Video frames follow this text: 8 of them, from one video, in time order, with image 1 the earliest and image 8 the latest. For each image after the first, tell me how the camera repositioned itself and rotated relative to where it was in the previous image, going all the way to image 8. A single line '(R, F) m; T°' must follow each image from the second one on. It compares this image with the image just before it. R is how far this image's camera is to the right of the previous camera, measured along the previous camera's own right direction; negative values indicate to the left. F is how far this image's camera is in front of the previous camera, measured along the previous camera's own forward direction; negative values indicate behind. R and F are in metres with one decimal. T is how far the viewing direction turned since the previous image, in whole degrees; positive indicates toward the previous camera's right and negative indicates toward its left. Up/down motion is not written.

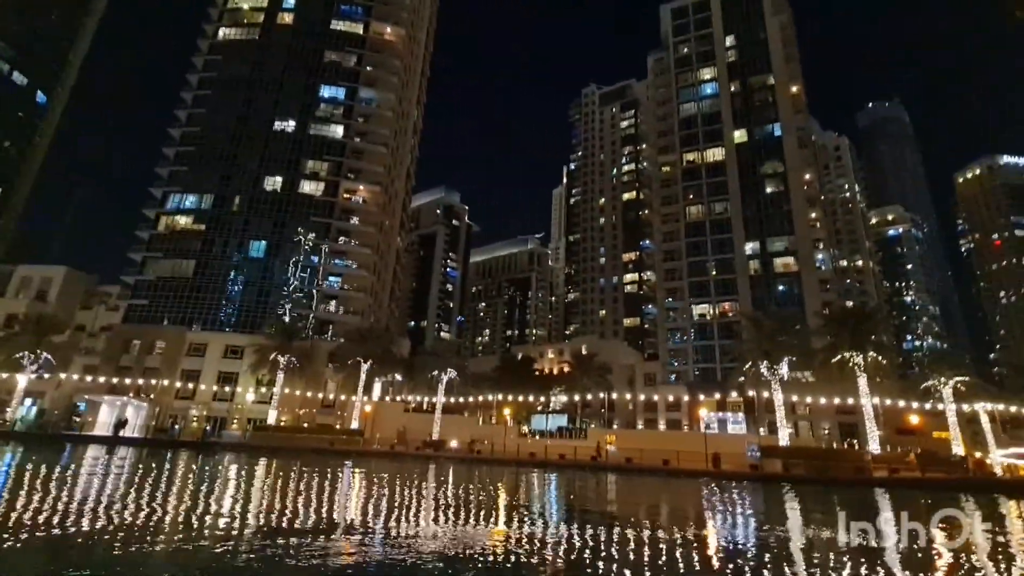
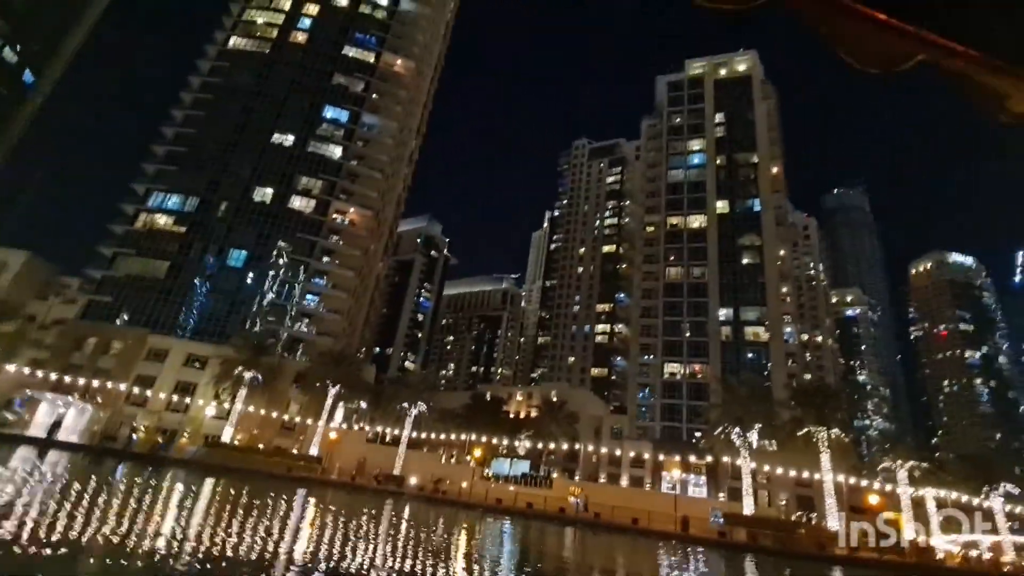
(-1.0, -0.2) m; +4°
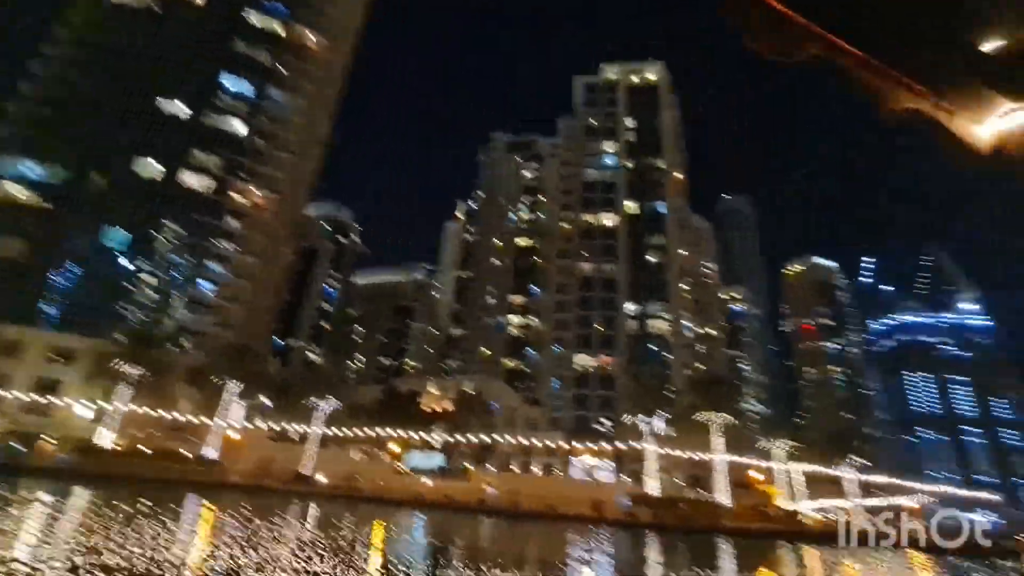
(-0.7, 0.0) m; +10°
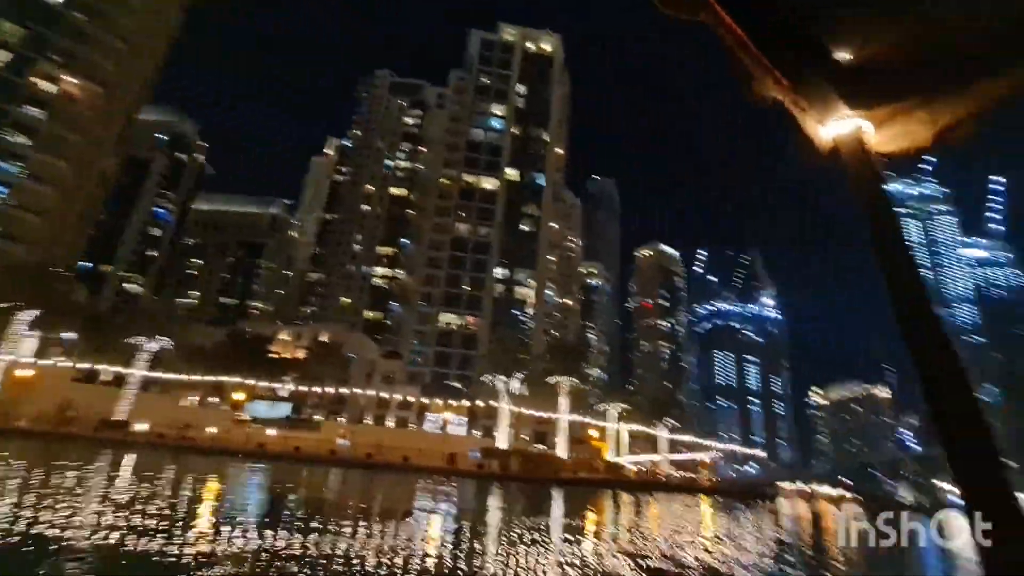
(-0.6, +0.1) m; +16°
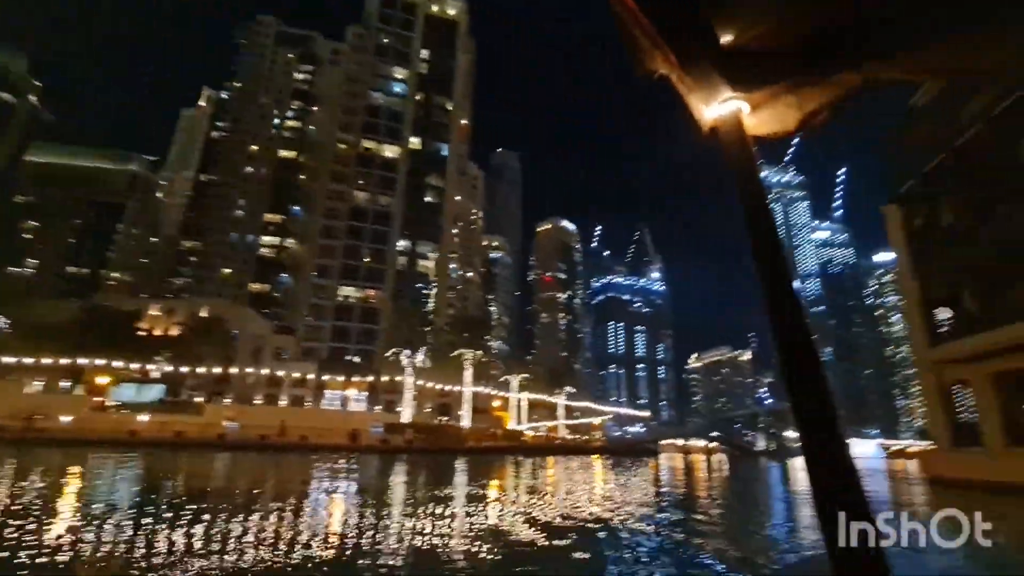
(-0.2, +0.1) m; +11°
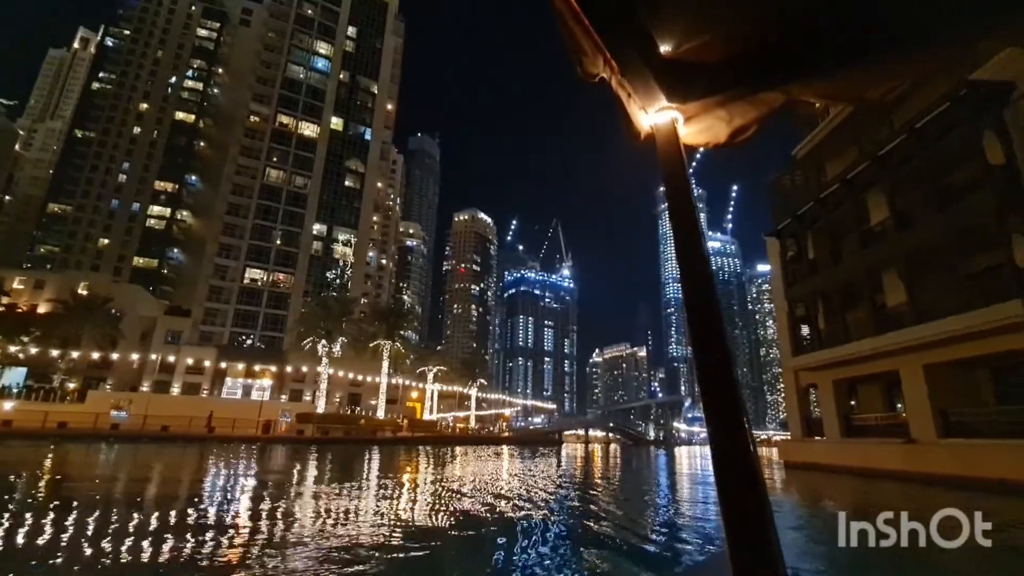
(-0.5, -0.5) m; +10°
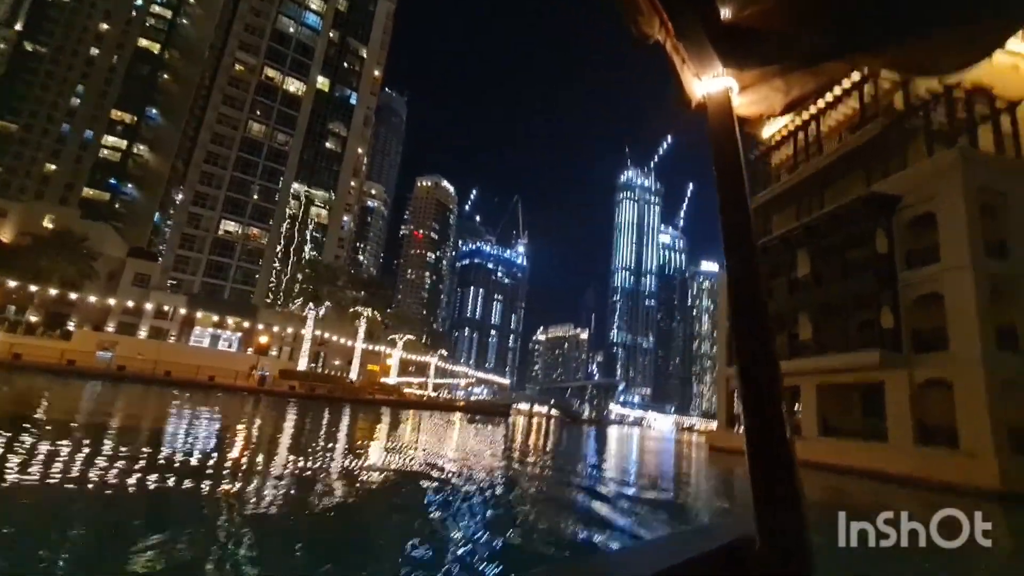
(-1.3, -2.1) m; +6°
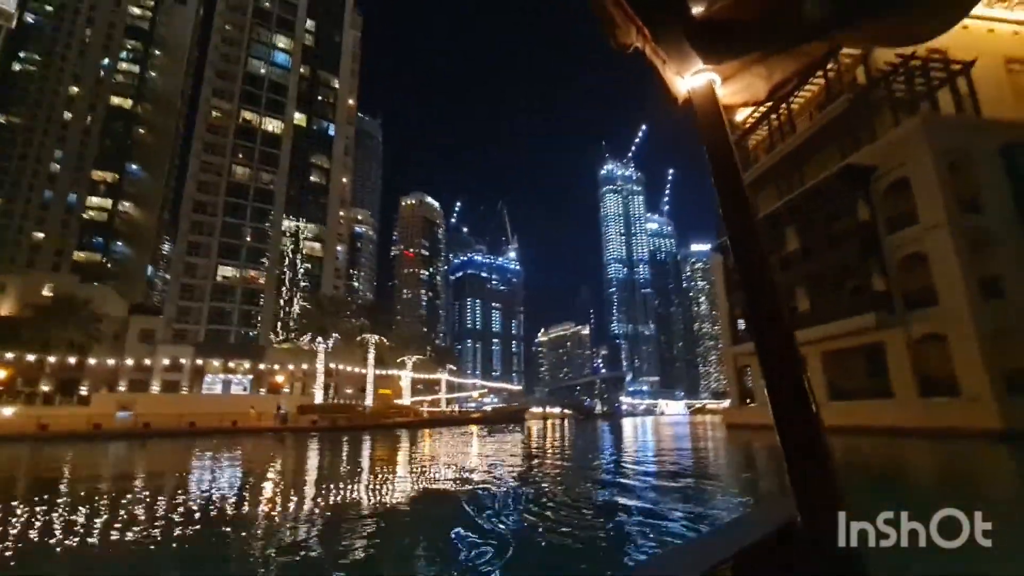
(-0.2, -0.4) m; +1°
